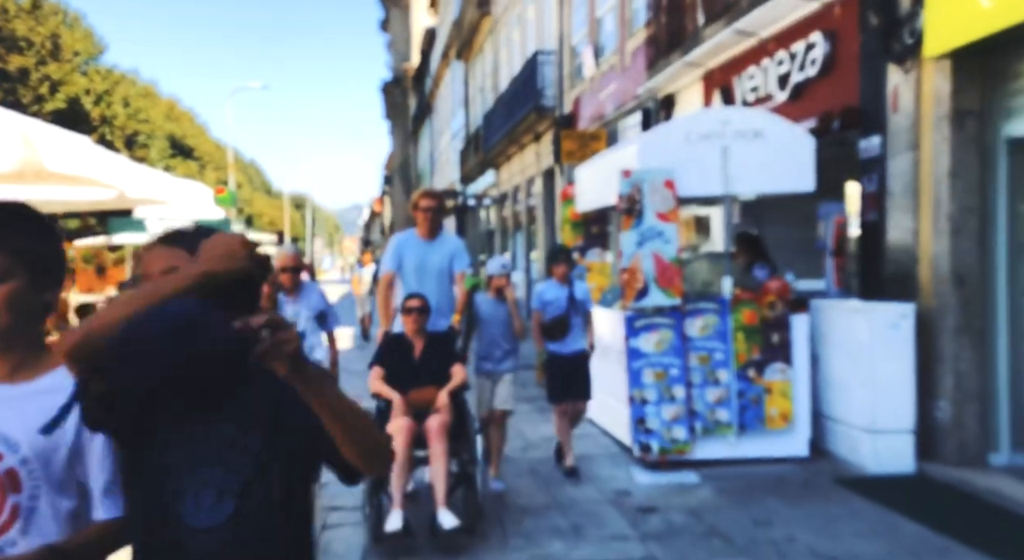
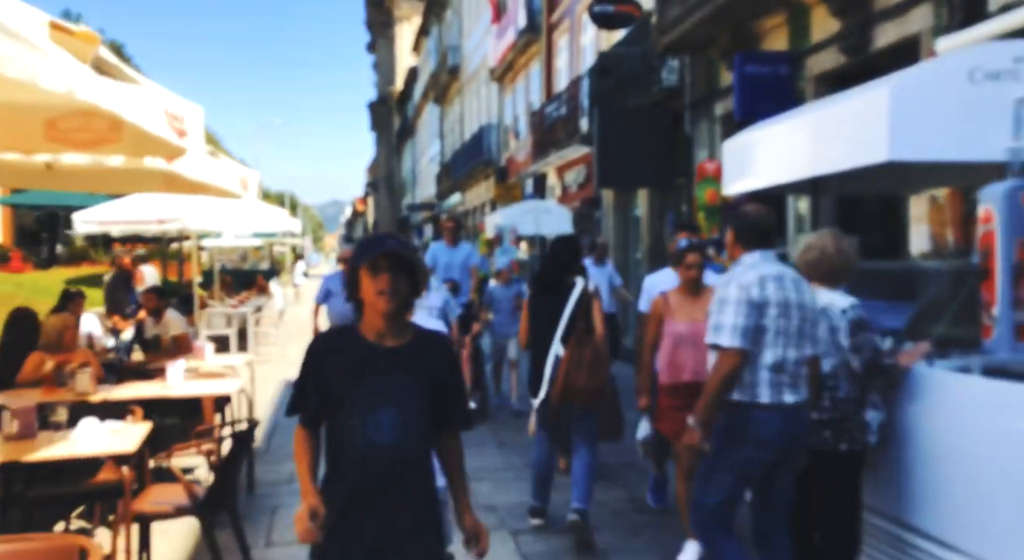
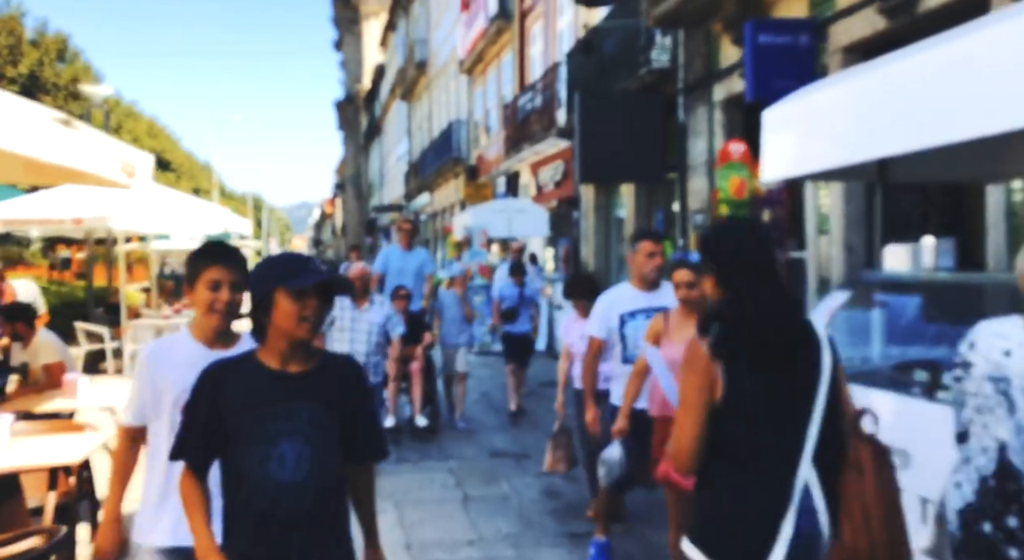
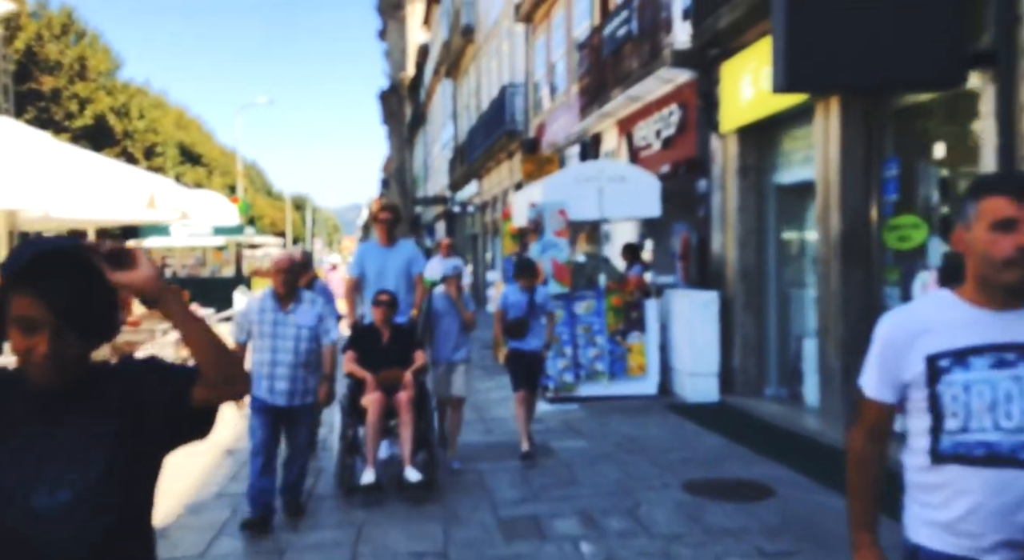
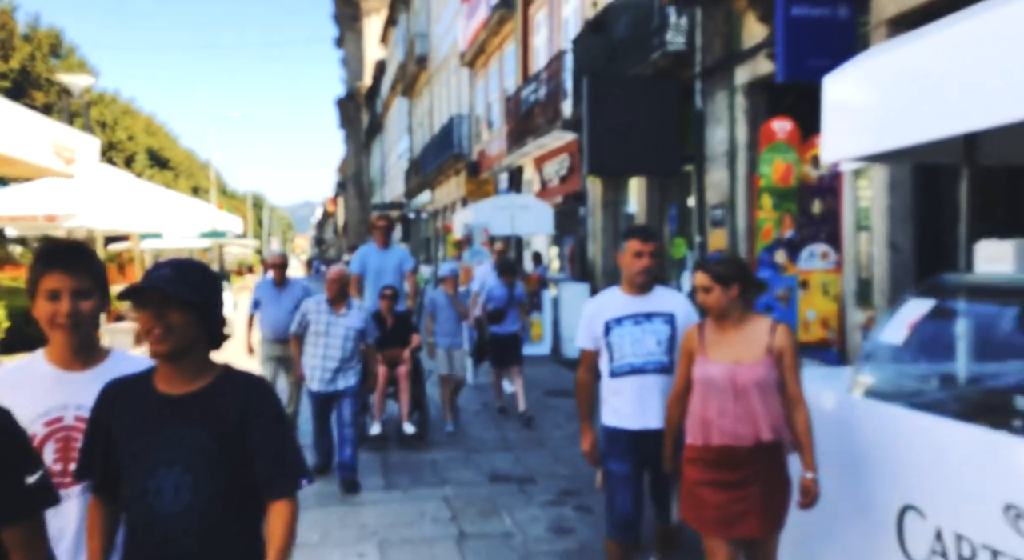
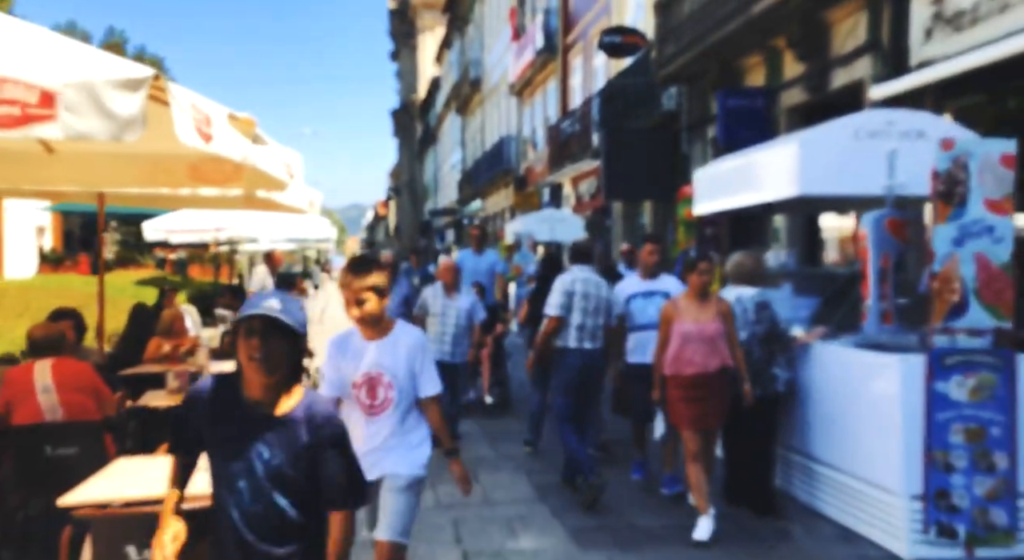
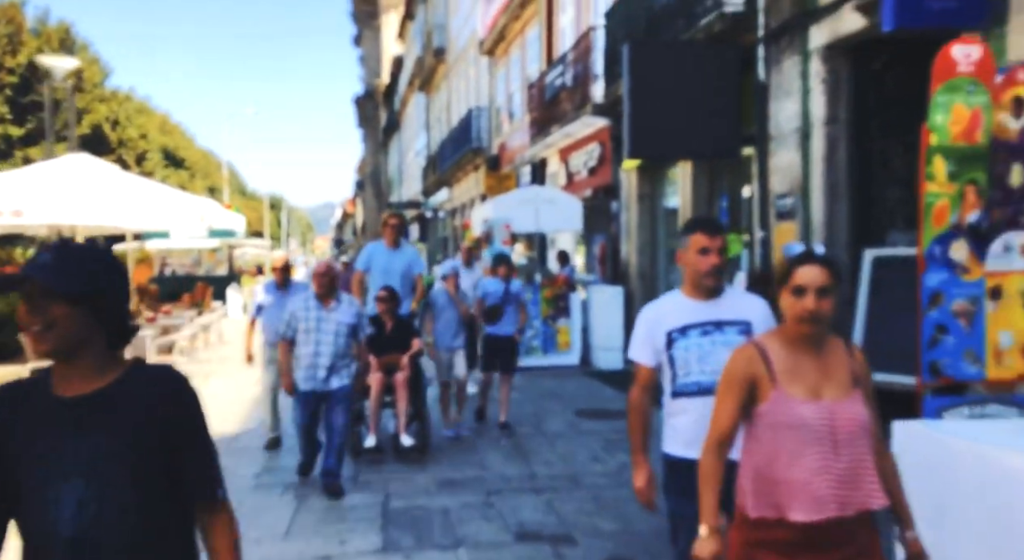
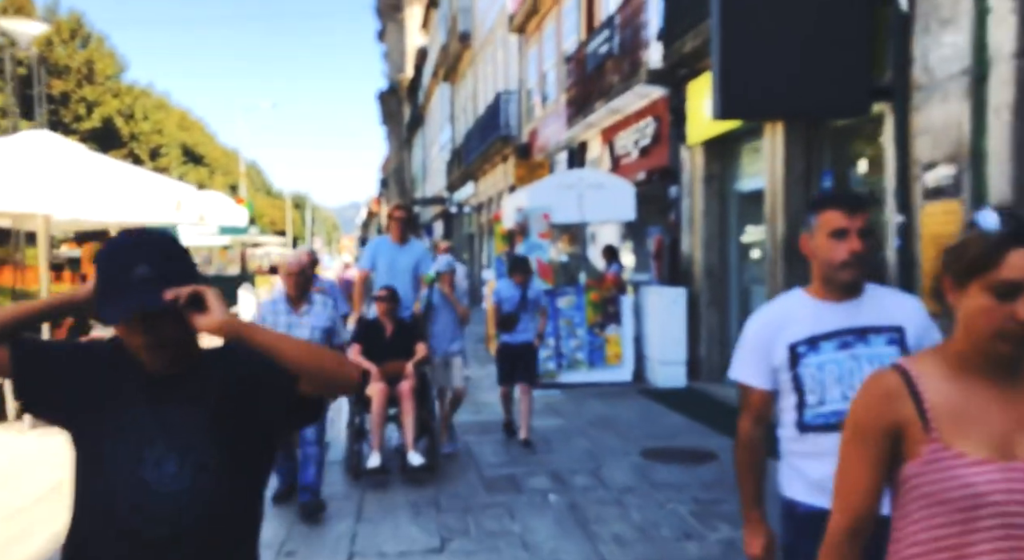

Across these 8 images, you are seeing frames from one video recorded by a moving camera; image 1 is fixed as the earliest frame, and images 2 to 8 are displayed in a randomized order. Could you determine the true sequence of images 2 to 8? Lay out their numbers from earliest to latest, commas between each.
4, 8, 7, 5, 3, 2, 6
